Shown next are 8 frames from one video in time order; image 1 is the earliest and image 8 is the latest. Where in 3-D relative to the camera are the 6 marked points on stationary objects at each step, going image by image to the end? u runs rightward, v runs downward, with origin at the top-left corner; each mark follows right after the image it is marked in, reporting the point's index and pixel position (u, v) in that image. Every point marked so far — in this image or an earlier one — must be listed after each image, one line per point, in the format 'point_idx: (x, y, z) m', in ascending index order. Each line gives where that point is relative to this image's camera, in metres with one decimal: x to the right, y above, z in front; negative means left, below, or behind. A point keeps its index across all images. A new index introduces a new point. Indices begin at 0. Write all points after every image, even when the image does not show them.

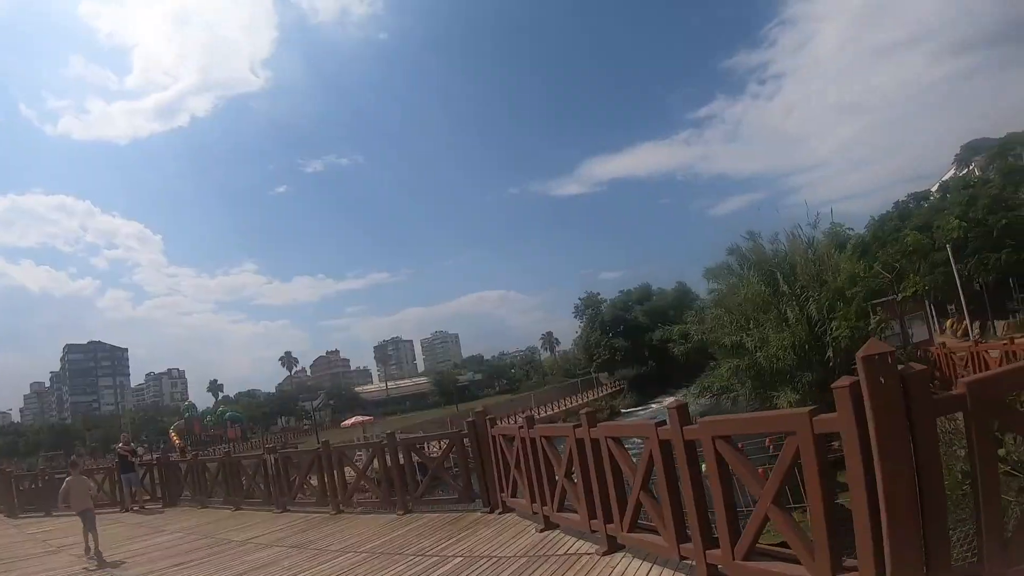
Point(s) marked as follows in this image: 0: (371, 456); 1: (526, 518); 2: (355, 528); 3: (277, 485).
0: (-1.4, -1.7, +6.2) m
1: (+0.1, -1.8, +4.6) m
2: (-1.5, -2.3, +5.8) m
3: (-3.0, -2.6, +8.1) m
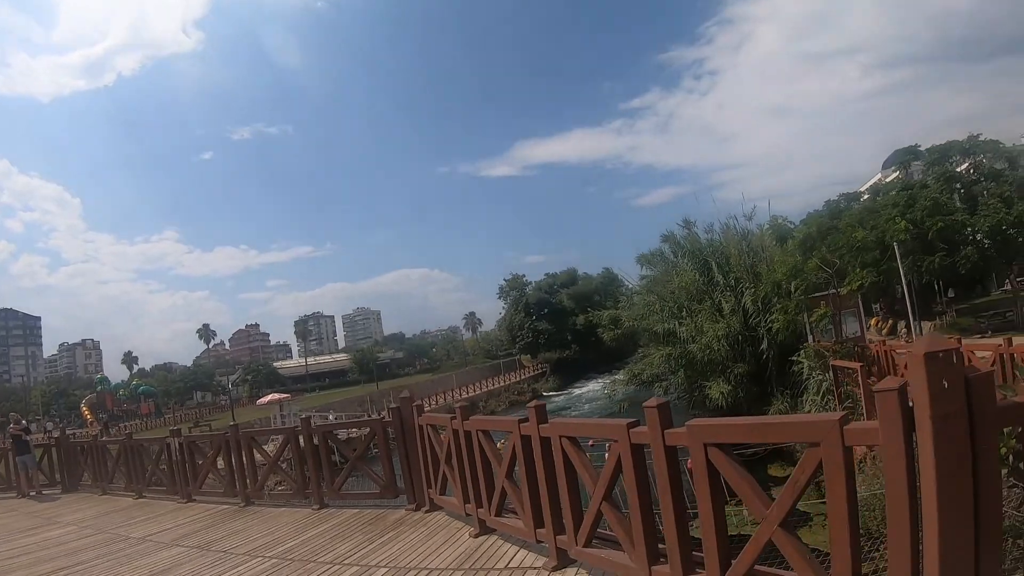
0: (-2.1, -1.4, +5.5) m
1: (-0.4, -1.6, +4.2) m
2: (-2.1, -2.0, +5.2) m
3: (-3.9, -2.2, +7.2) m
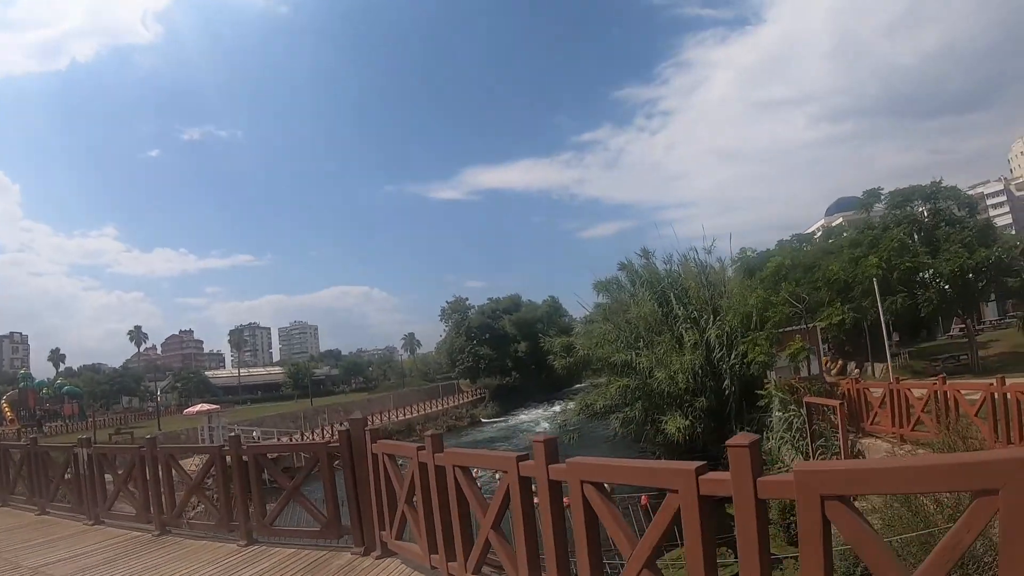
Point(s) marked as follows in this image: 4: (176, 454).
0: (-2.4, -1.4, +4.8) m
1: (-0.6, -1.6, +3.6) m
2: (-2.4, -2.0, +4.4) m
3: (-4.4, -2.1, +6.3) m
4: (-3.0, -1.5, +5.4) m
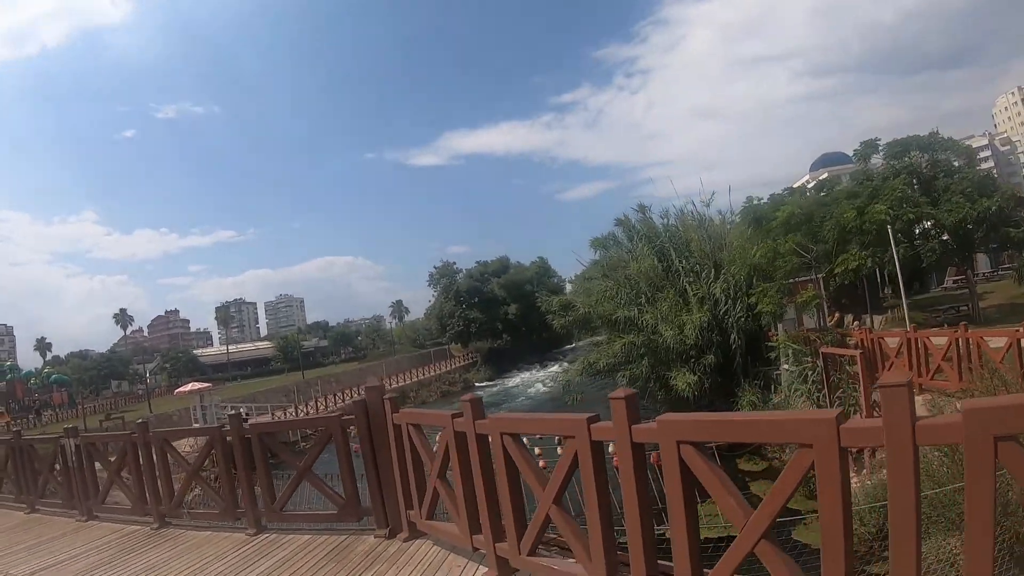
0: (-2.2, -1.2, +4.4) m
1: (-0.3, -1.4, +3.3) m
2: (-2.2, -1.8, +4.0) m
3: (-4.2, -1.9, +5.9) m
4: (-2.8, -1.2, +5.0) m
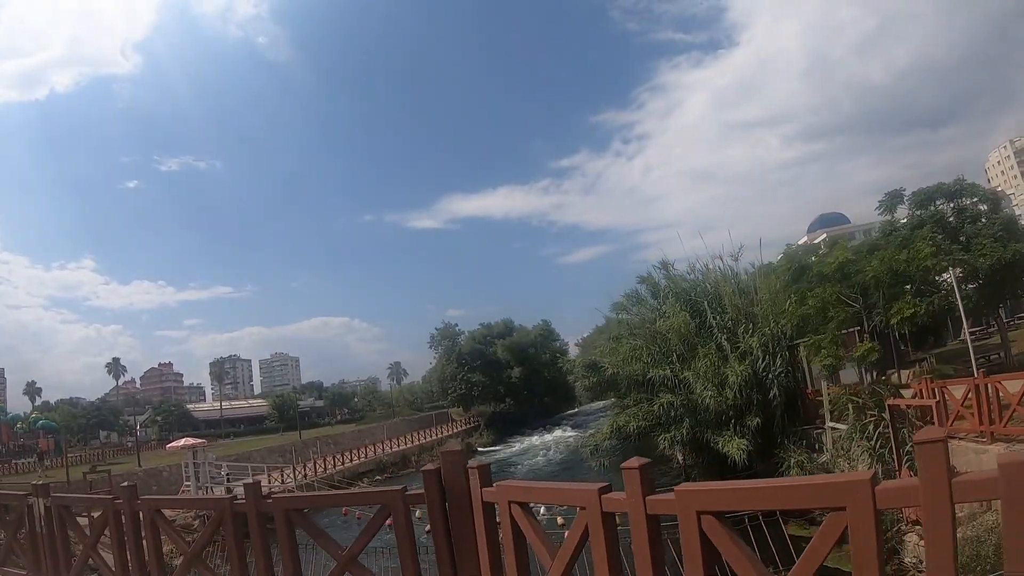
0: (-1.7, -1.3, +3.5) m
1: (+0.2, -1.5, +2.3) m
2: (-1.7, -1.9, +3.1) m
3: (-3.7, -2.1, +4.9) m
4: (-2.3, -1.5, +4.1) m
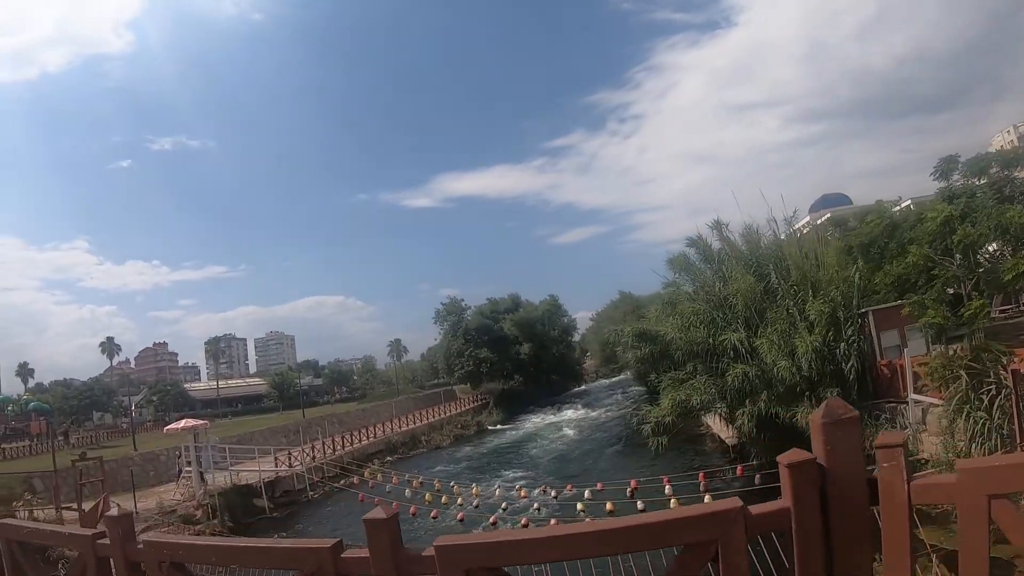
0: (-0.7, -0.9, +1.8) m
1: (+1.2, -1.1, +0.6) m
2: (-0.7, -1.5, +1.3) m
3: (-2.7, -1.7, +3.2) m
4: (-1.3, -1.0, +2.4) m
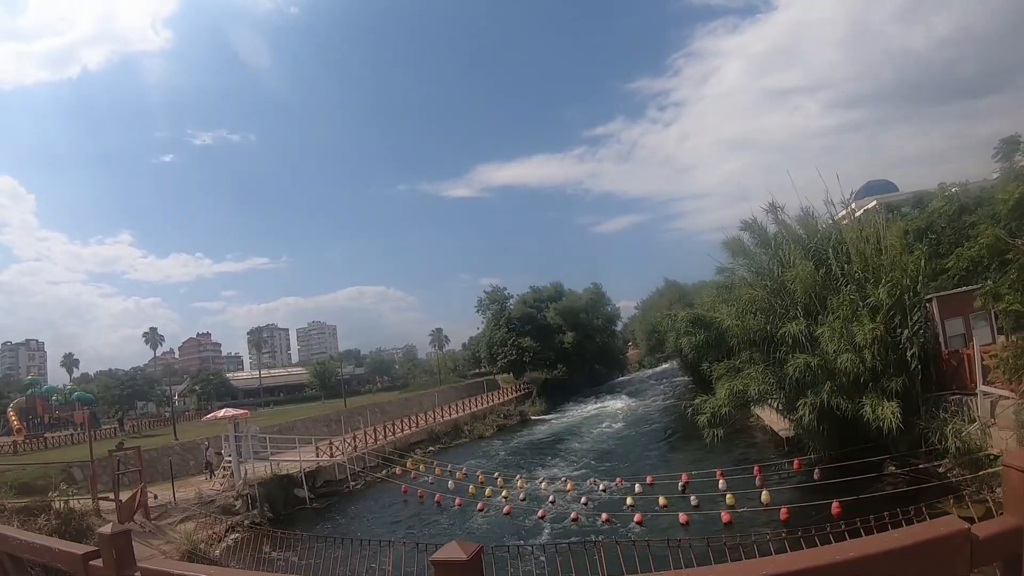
0: (-0.4, -0.7, +0.9) m
1: (+1.4, -0.9, -0.3) m
2: (-0.4, -1.3, +0.5) m
3: (-2.3, -1.5, +2.5) m
4: (-0.9, -0.8, +1.6) m
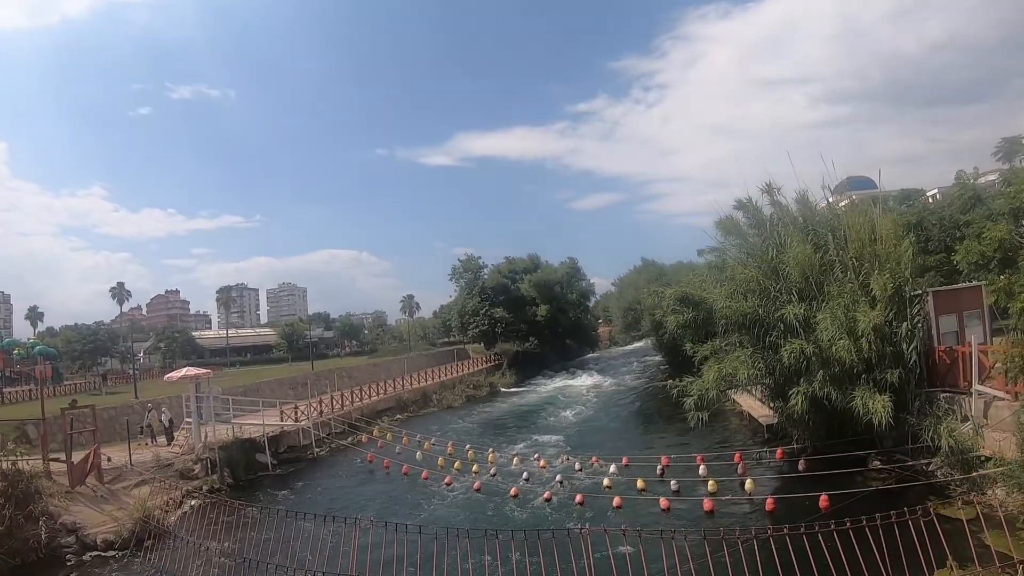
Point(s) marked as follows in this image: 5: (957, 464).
0: (-0.2, -0.6, +0.2) m
1: (+1.7, -1.0, -1.0) m
2: (-0.2, -1.2, -0.2) m
3: (-2.2, -1.2, +1.7) m
4: (-0.8, -0.7, +0.8) m
5: (+8.8, -3.4, +12.0) m
